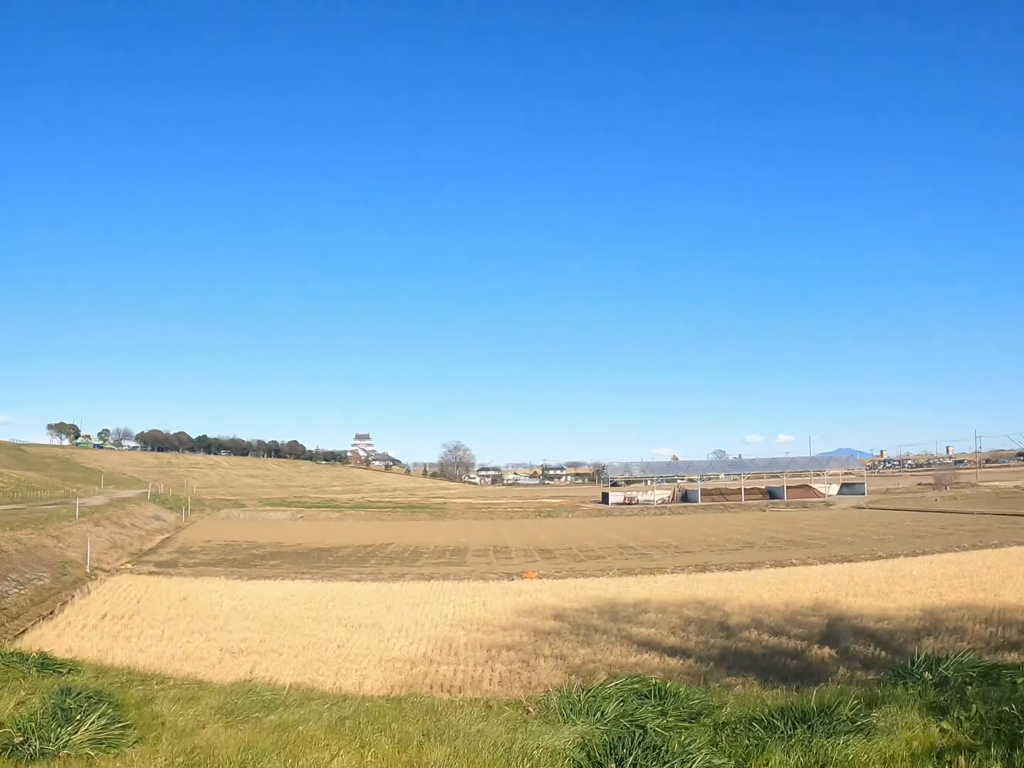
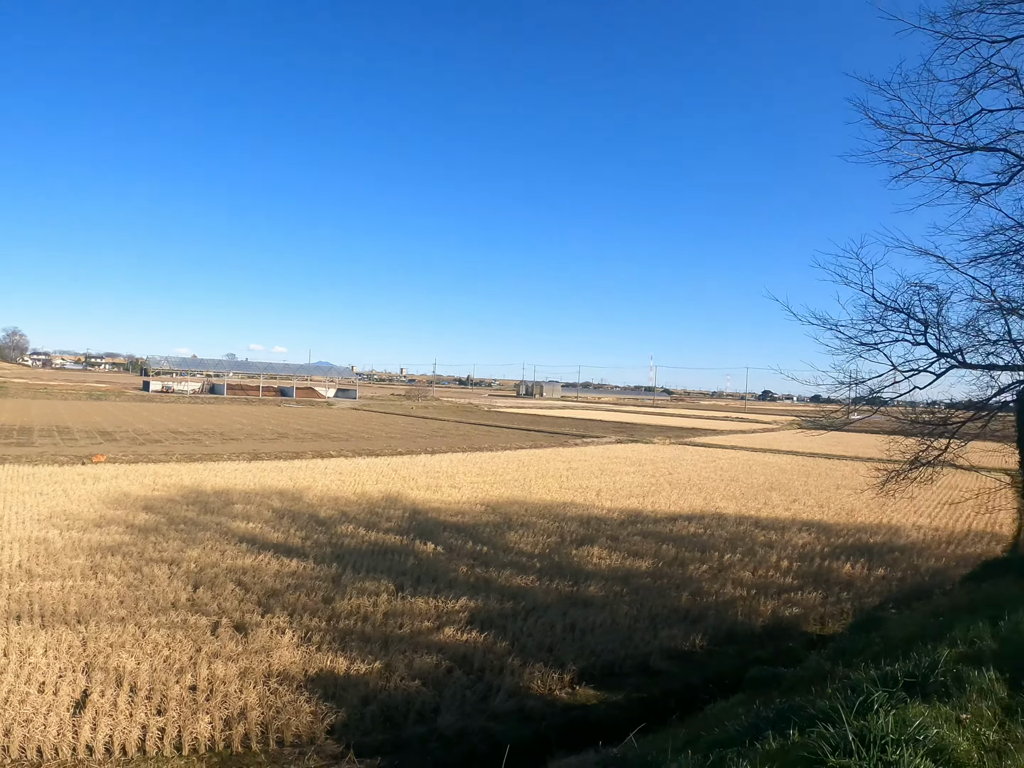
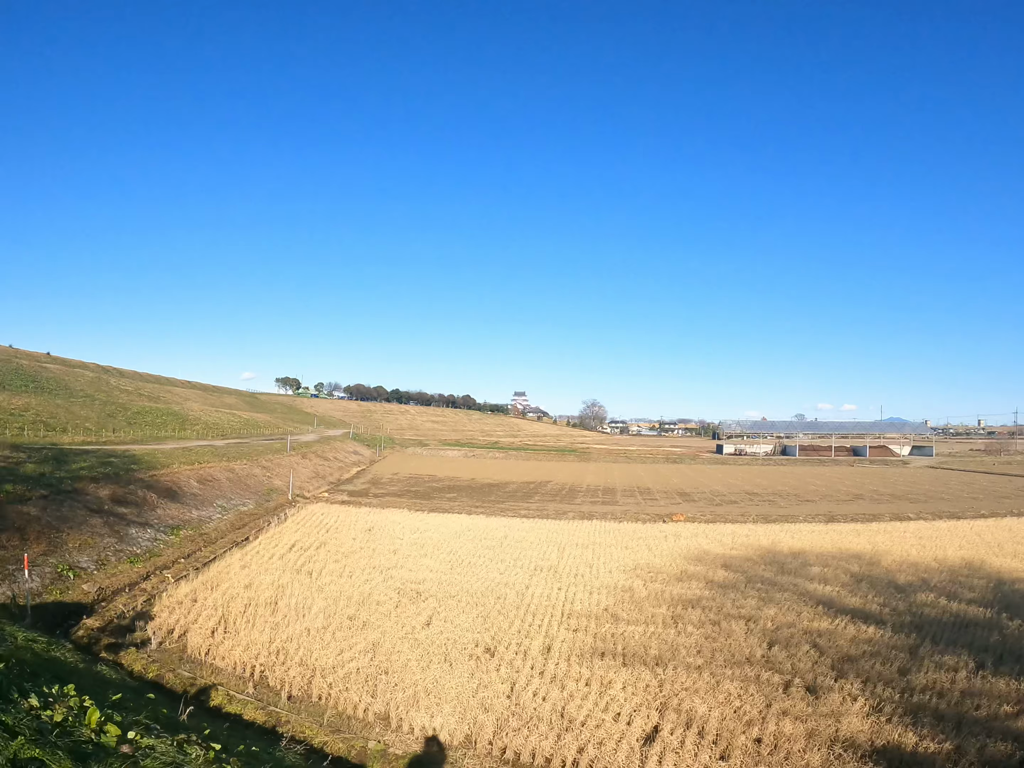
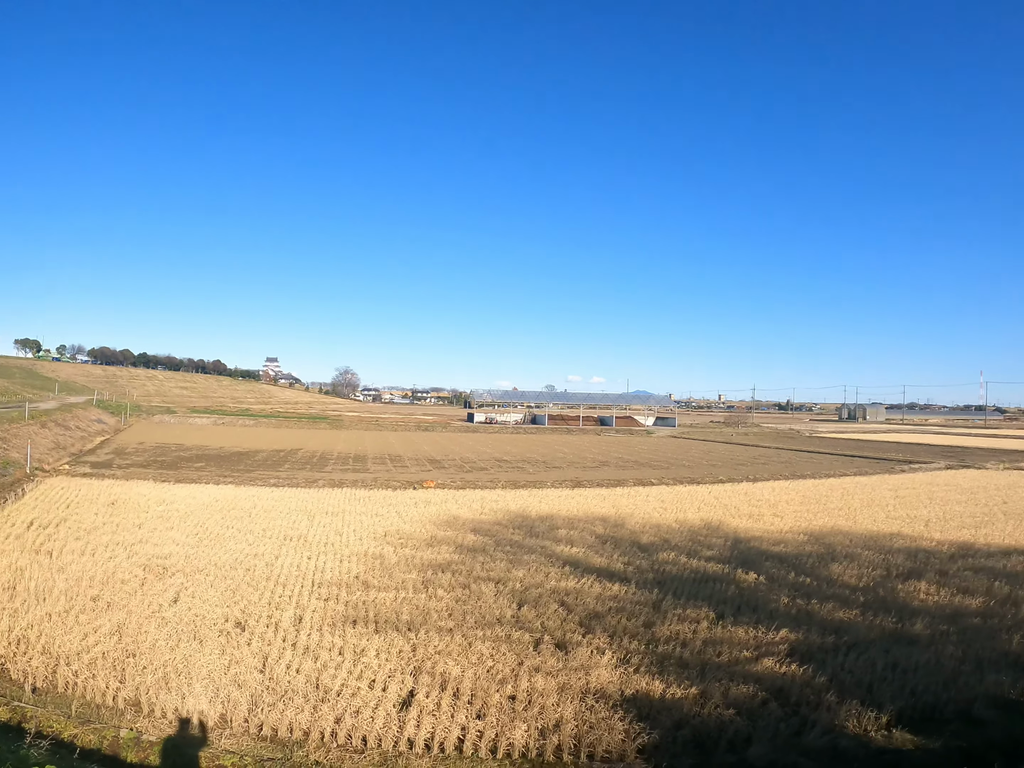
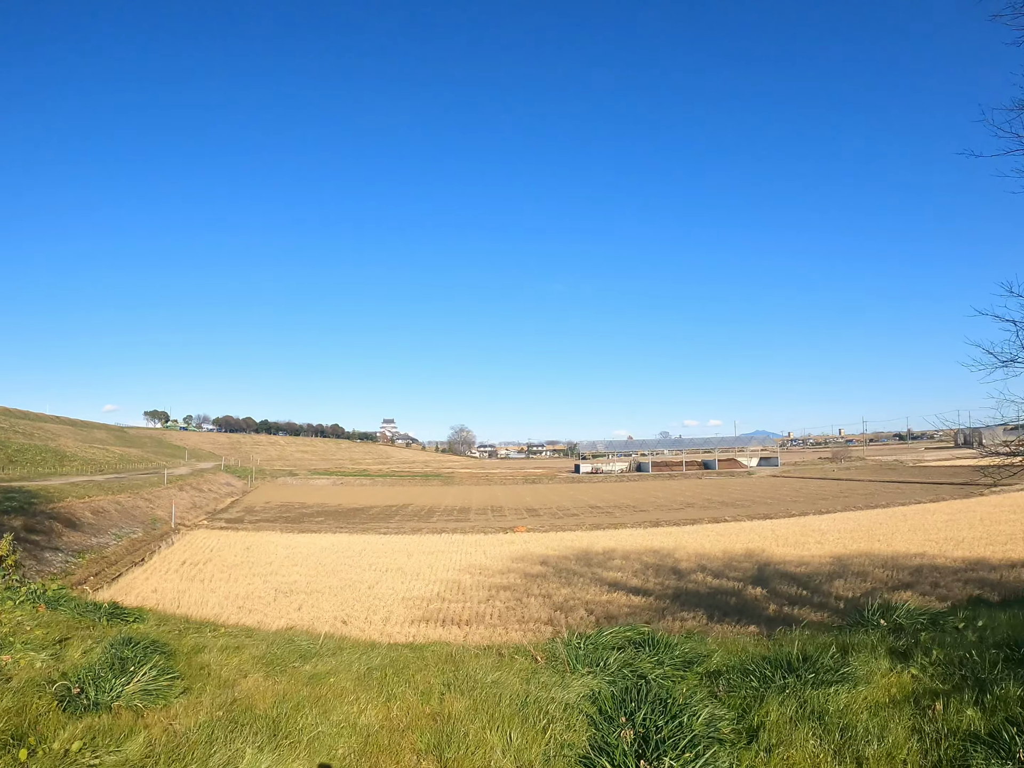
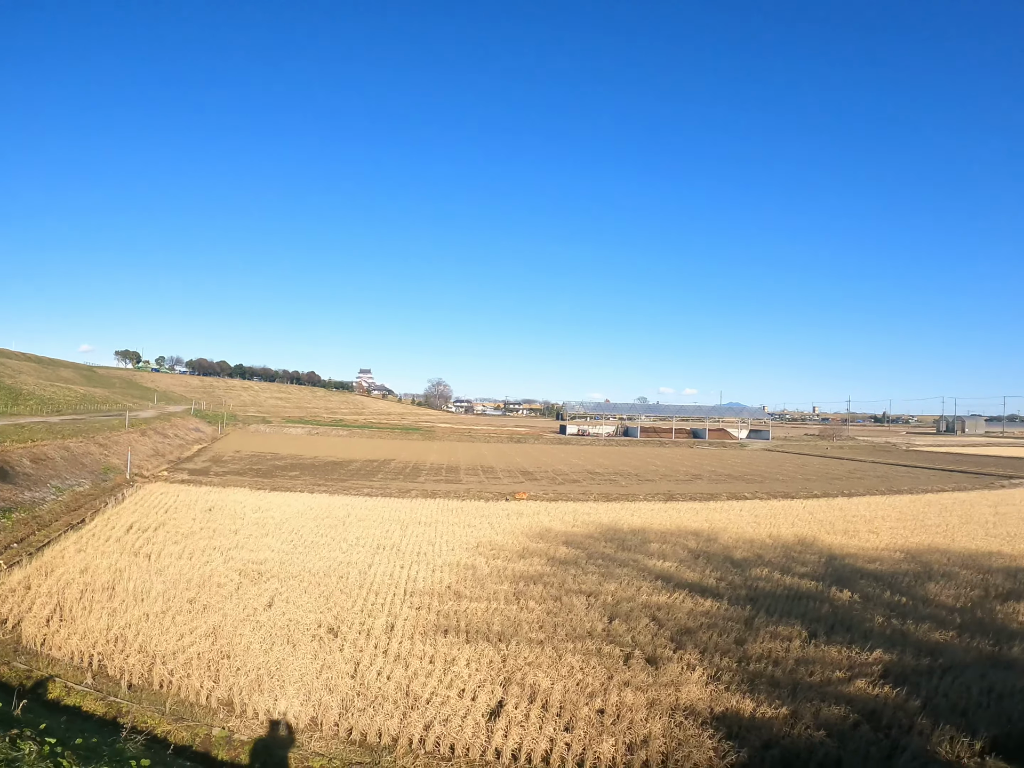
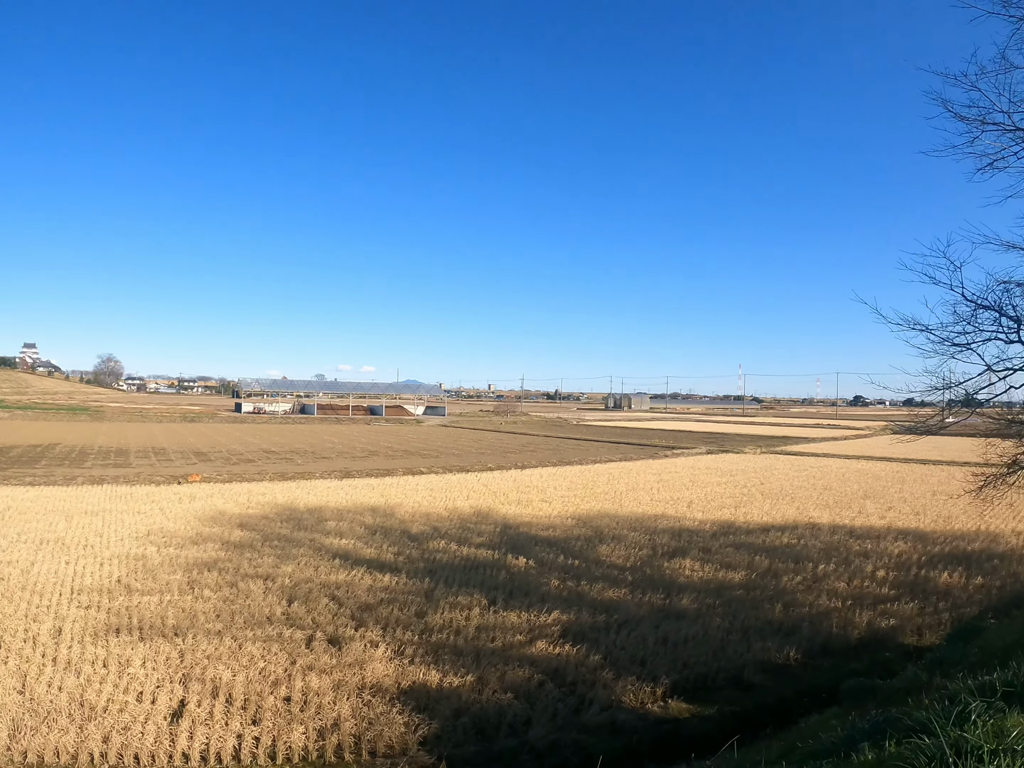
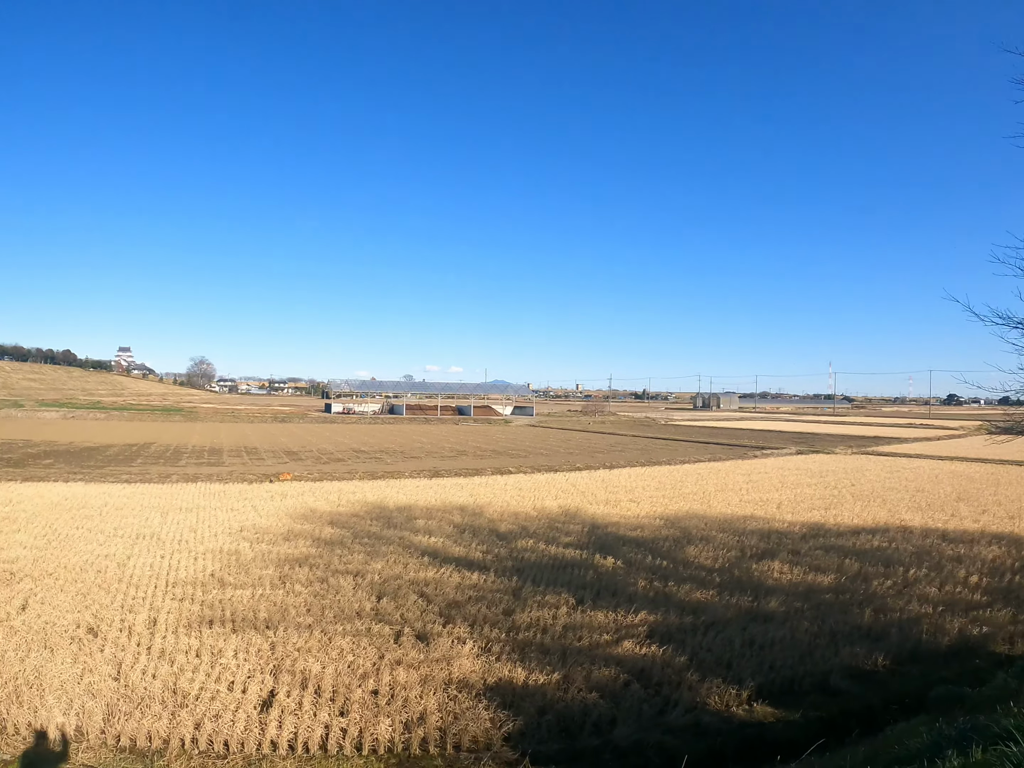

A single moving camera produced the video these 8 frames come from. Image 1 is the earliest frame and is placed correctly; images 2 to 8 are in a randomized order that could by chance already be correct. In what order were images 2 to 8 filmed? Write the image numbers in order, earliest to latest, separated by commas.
5, 3, 6, 4, 8, 7, 2
